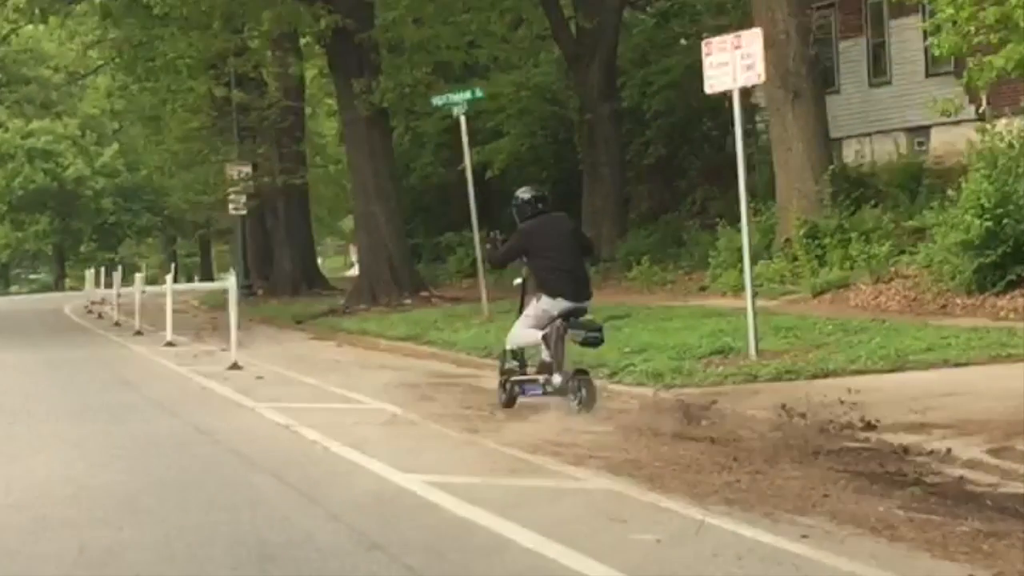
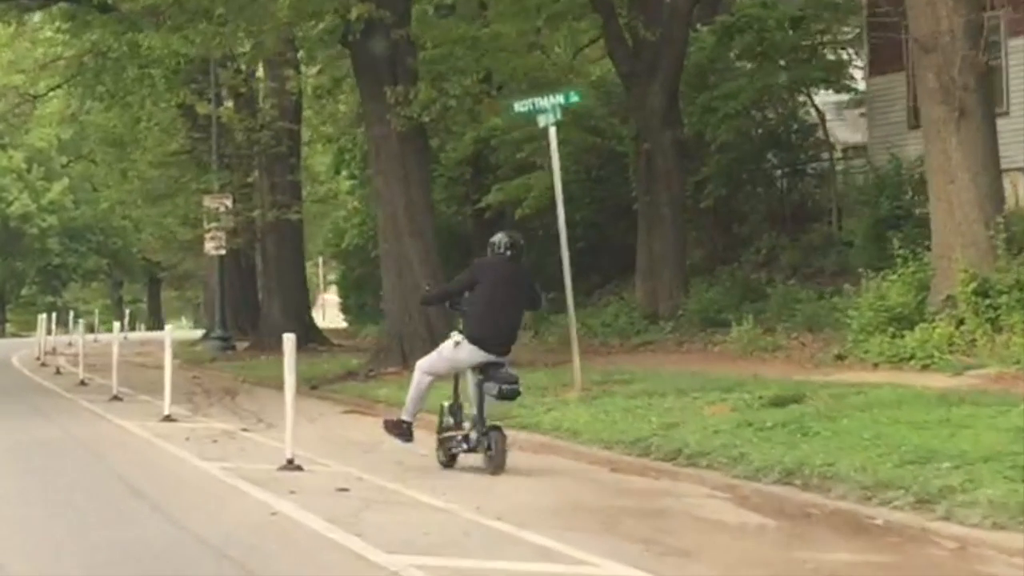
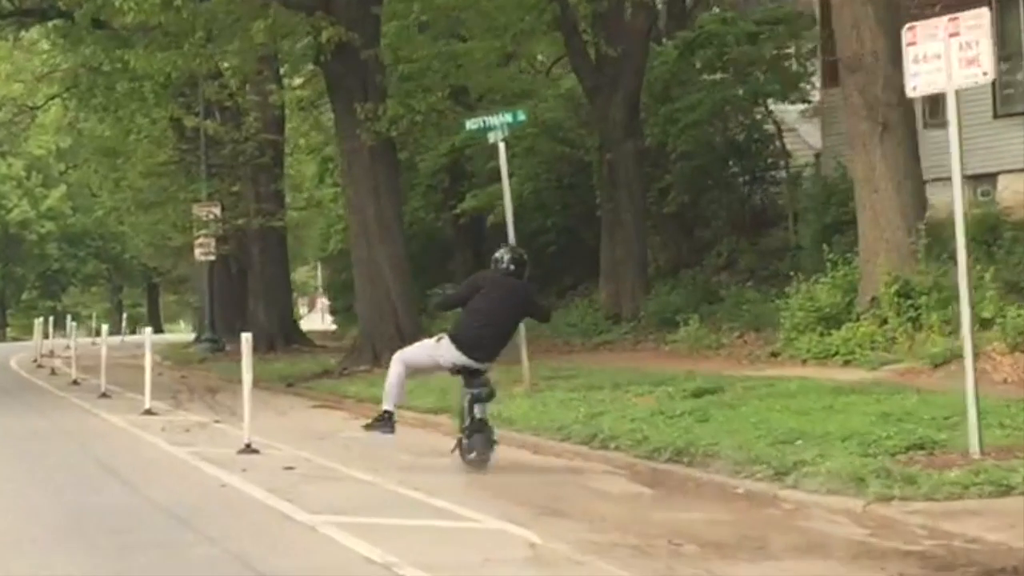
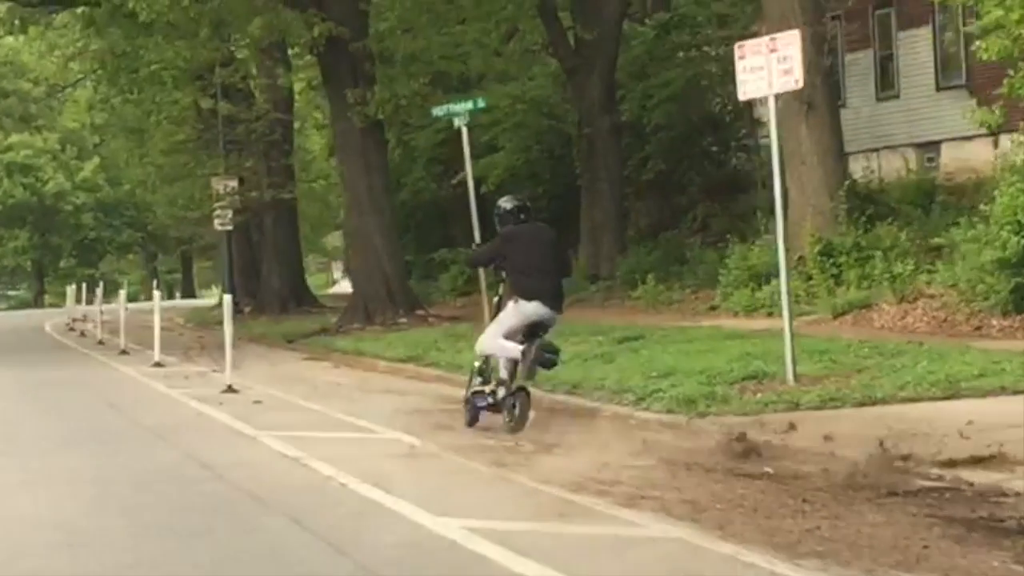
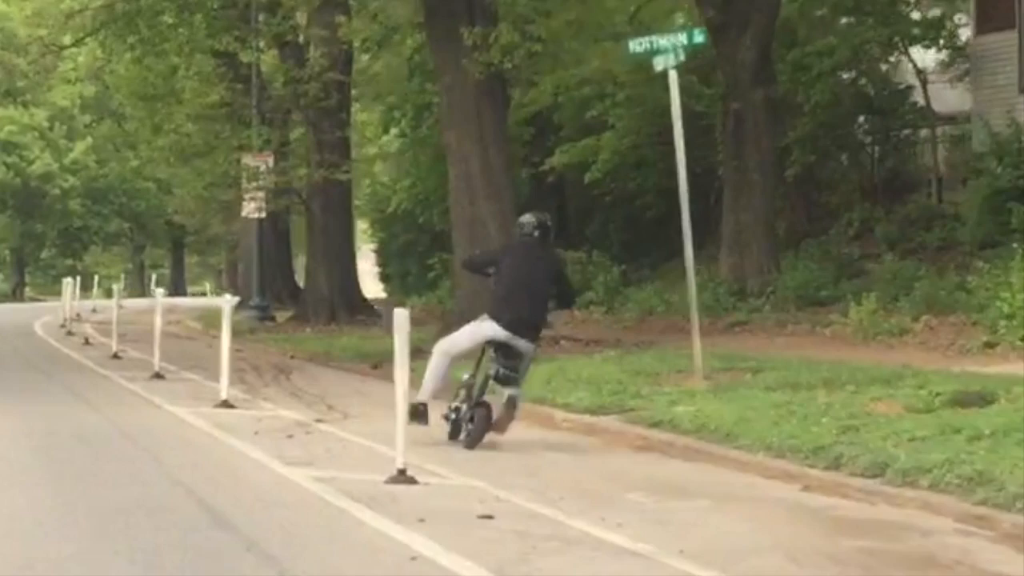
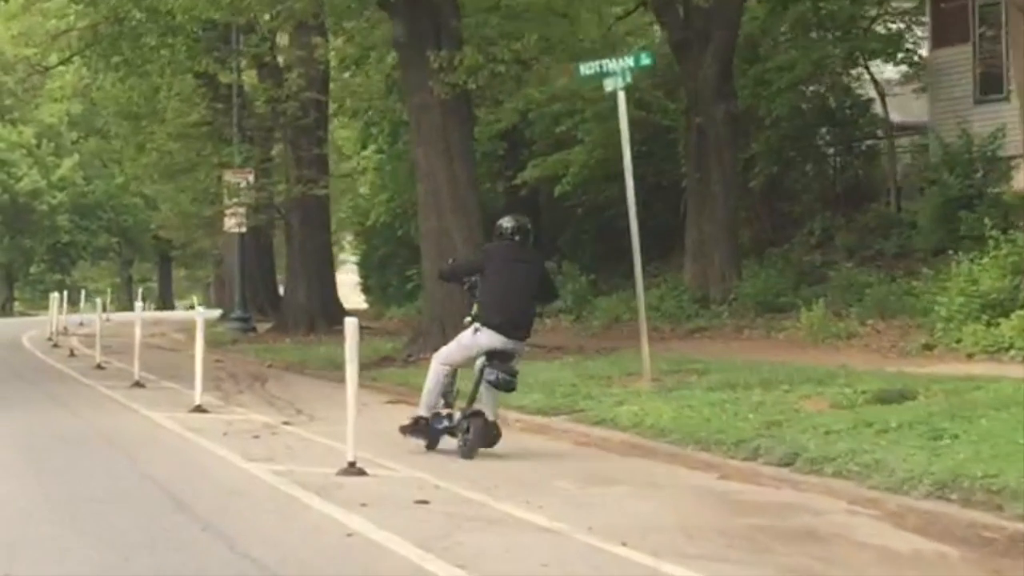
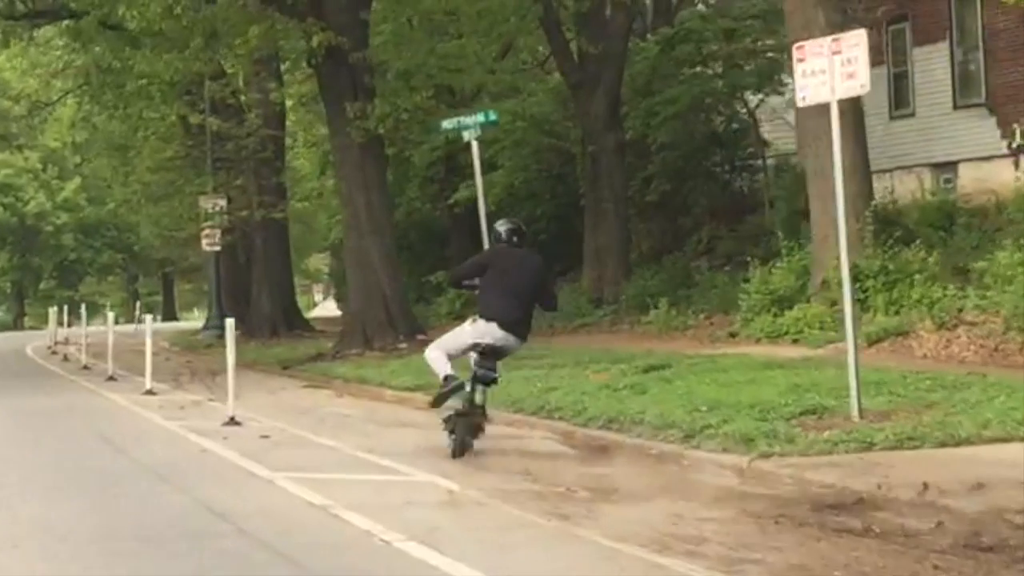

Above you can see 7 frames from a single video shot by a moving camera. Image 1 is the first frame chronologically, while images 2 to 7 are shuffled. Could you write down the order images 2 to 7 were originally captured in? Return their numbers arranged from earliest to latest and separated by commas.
4, 7, 3, 2, 6, 5
